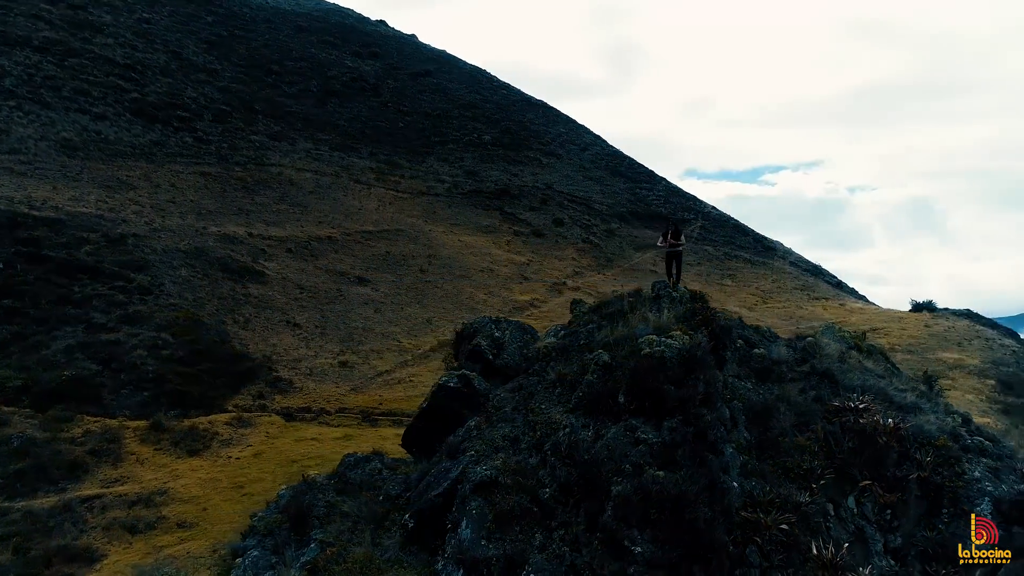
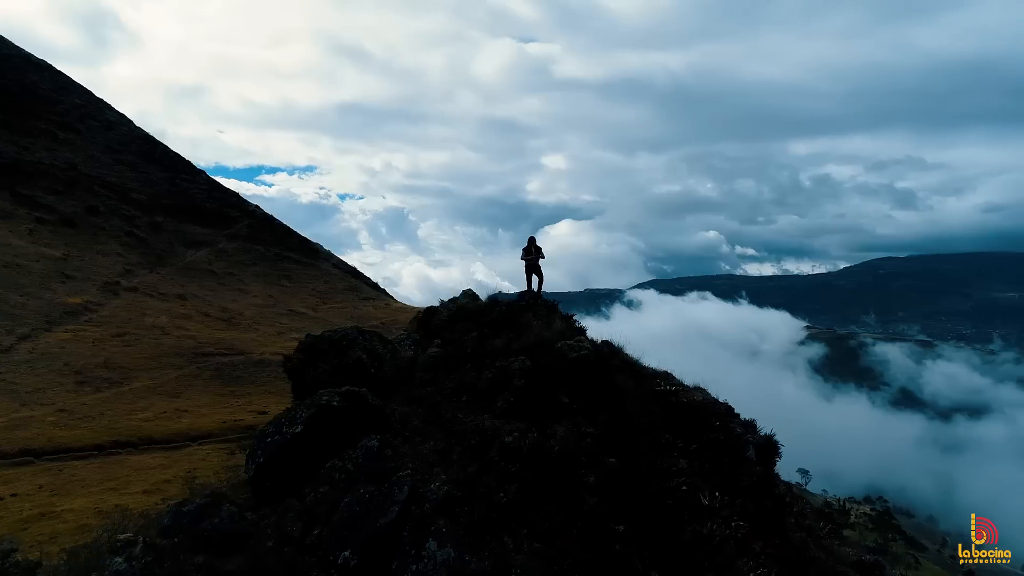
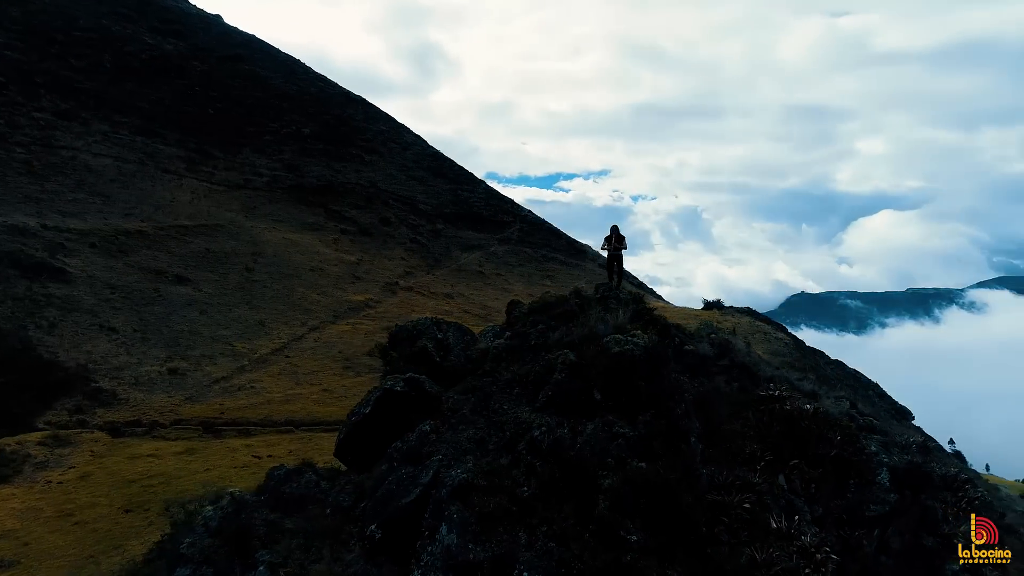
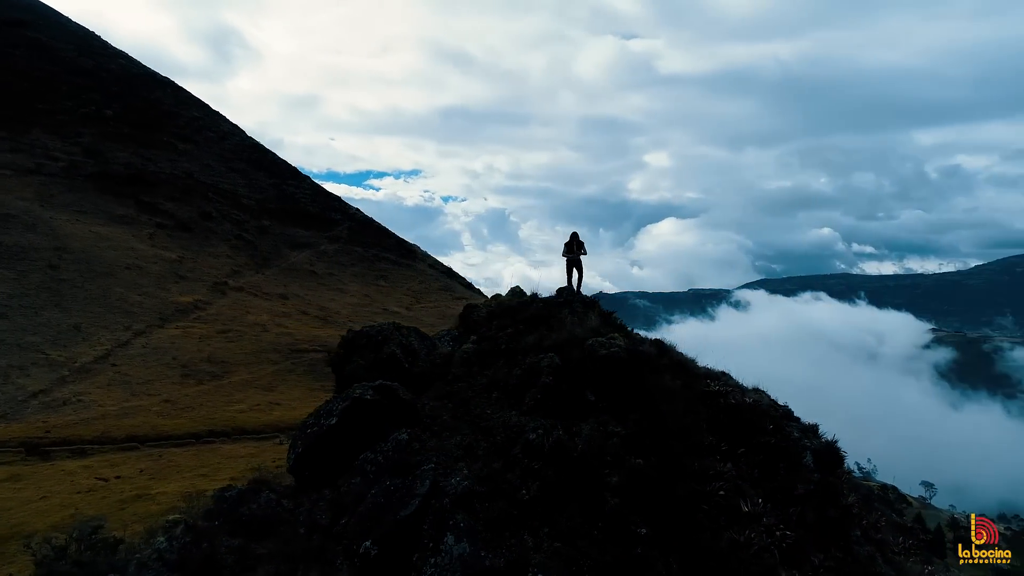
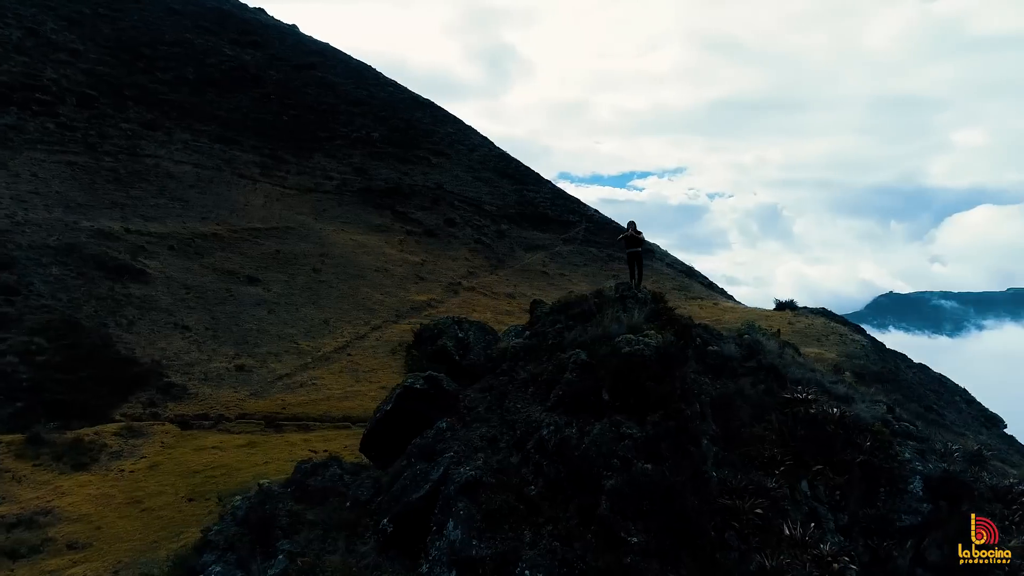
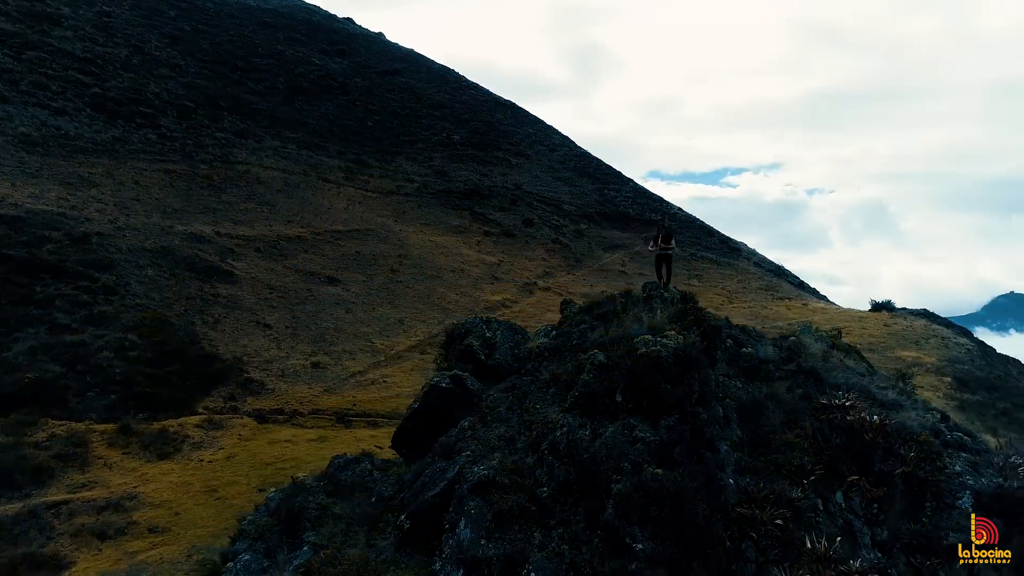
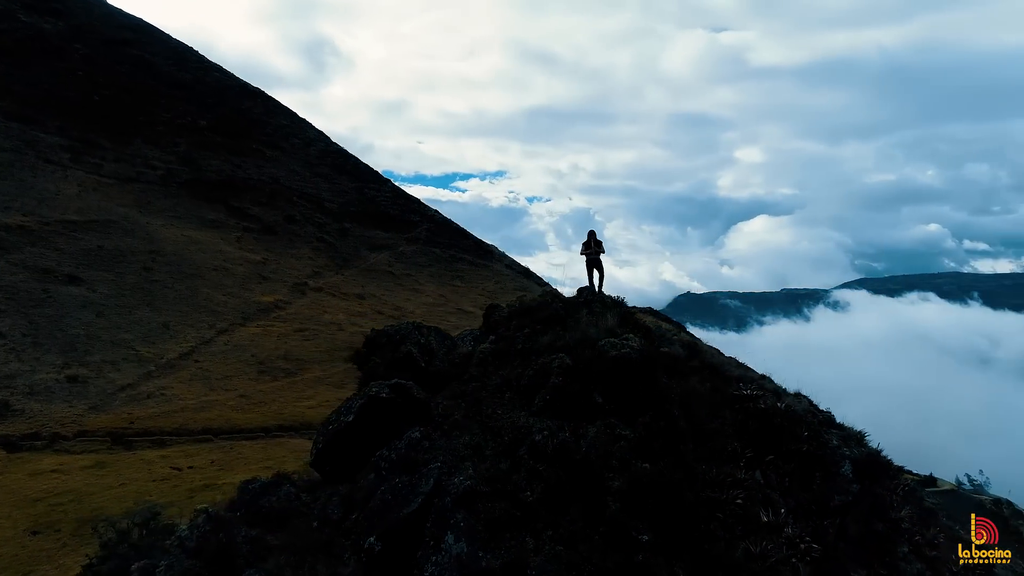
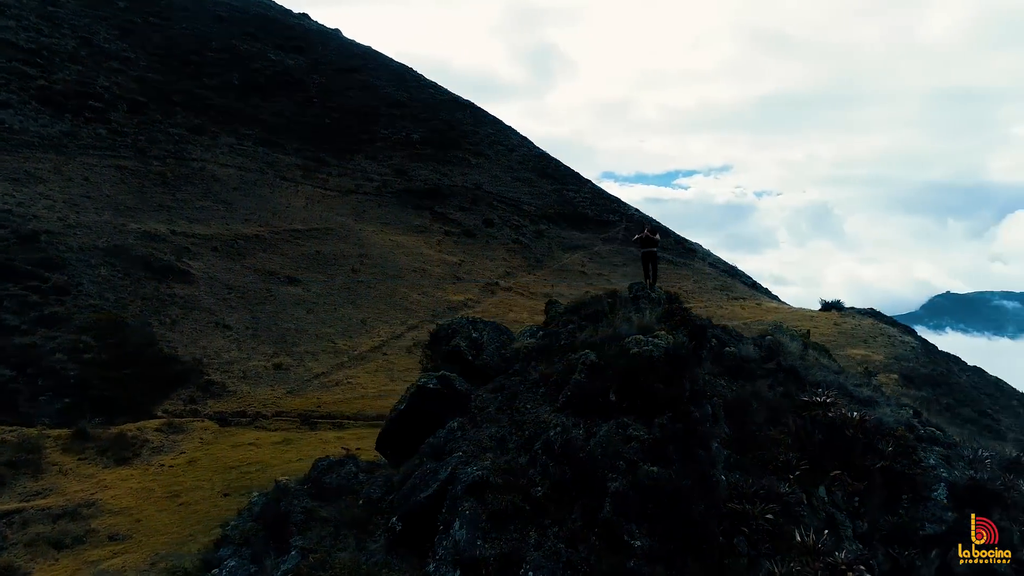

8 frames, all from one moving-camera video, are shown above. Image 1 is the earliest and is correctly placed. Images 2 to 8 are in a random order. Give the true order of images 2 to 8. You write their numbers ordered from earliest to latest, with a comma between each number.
6, 8, 5, 3, 7, 4, 2
